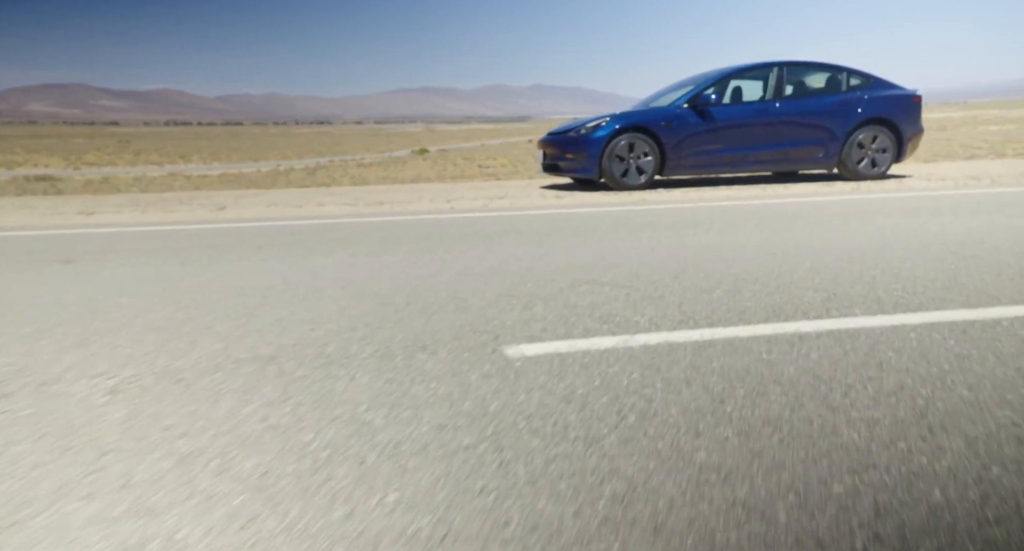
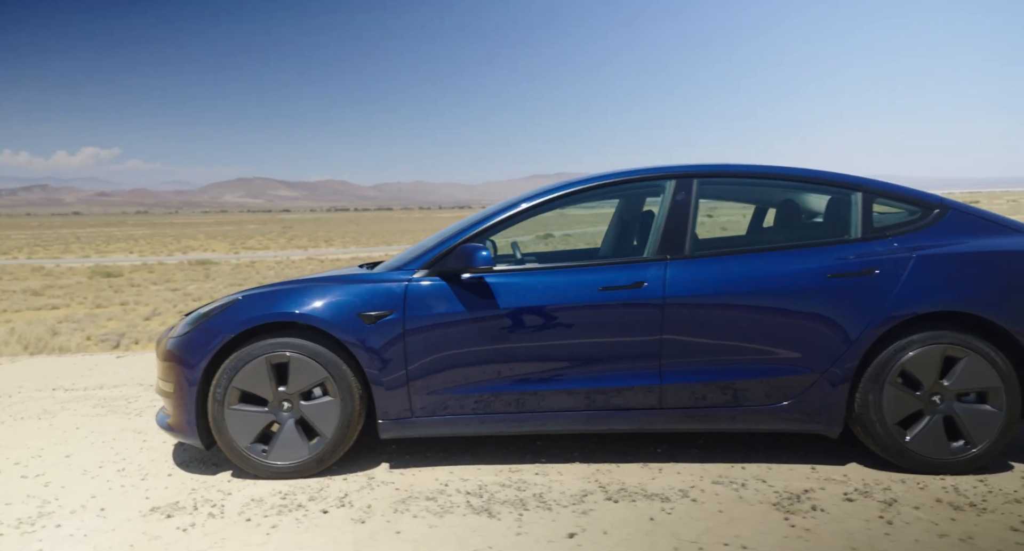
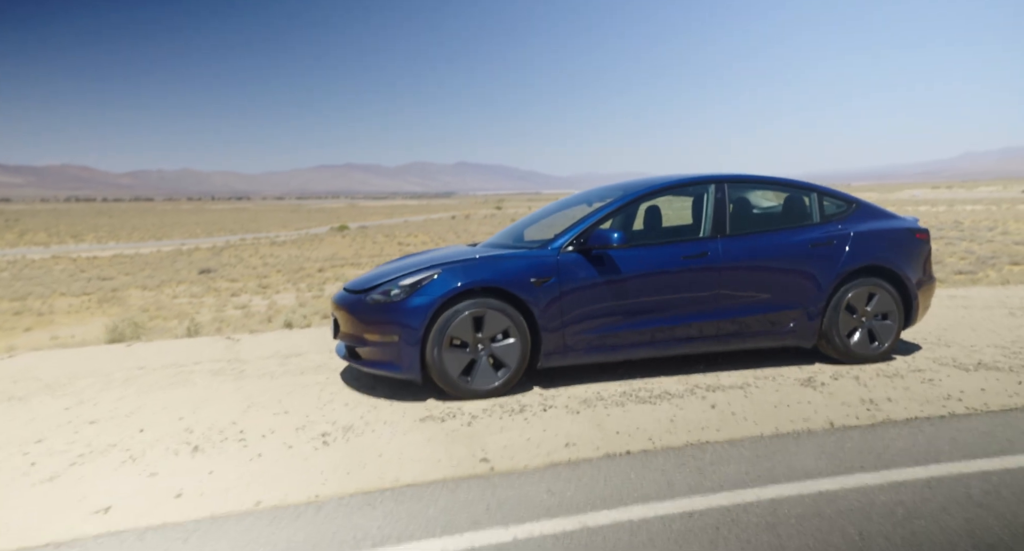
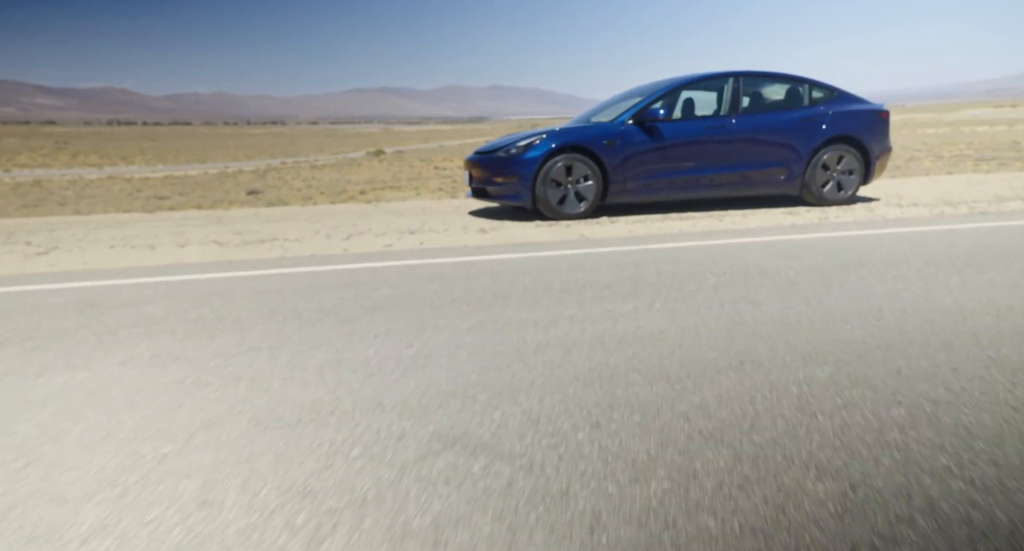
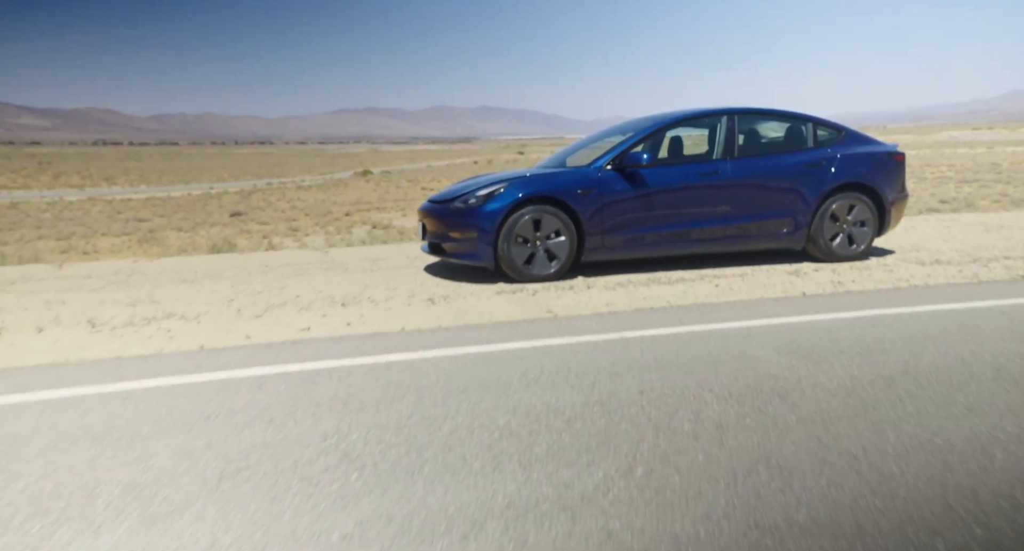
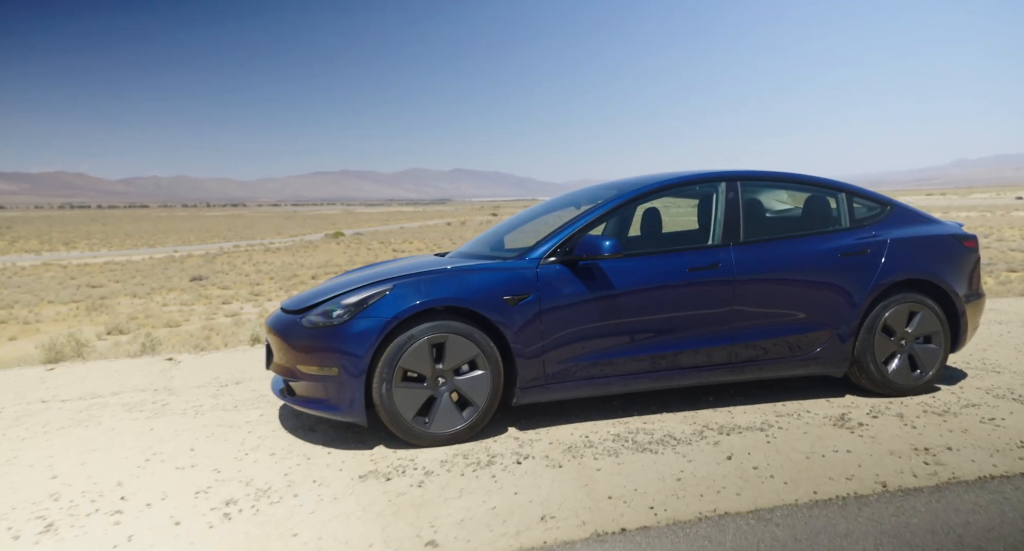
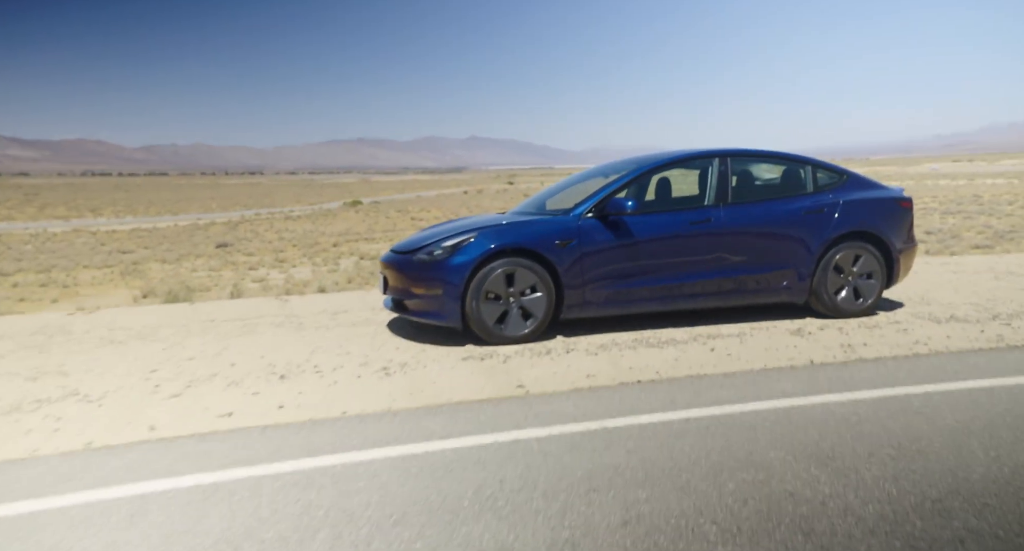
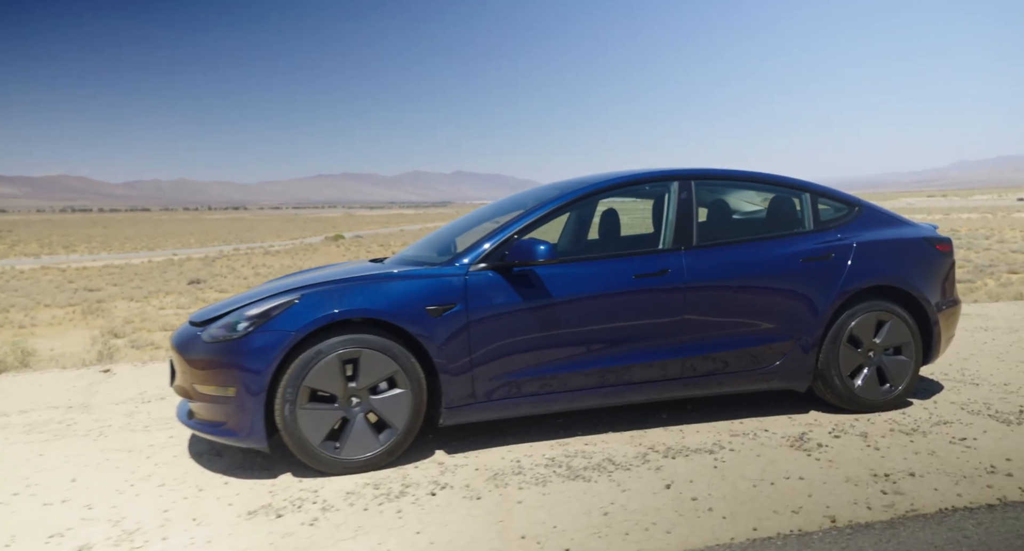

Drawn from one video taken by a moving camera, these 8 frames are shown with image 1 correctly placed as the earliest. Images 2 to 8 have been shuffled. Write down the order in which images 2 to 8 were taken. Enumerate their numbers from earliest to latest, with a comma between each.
4, 5, 7, 3, 6, 8, 2
